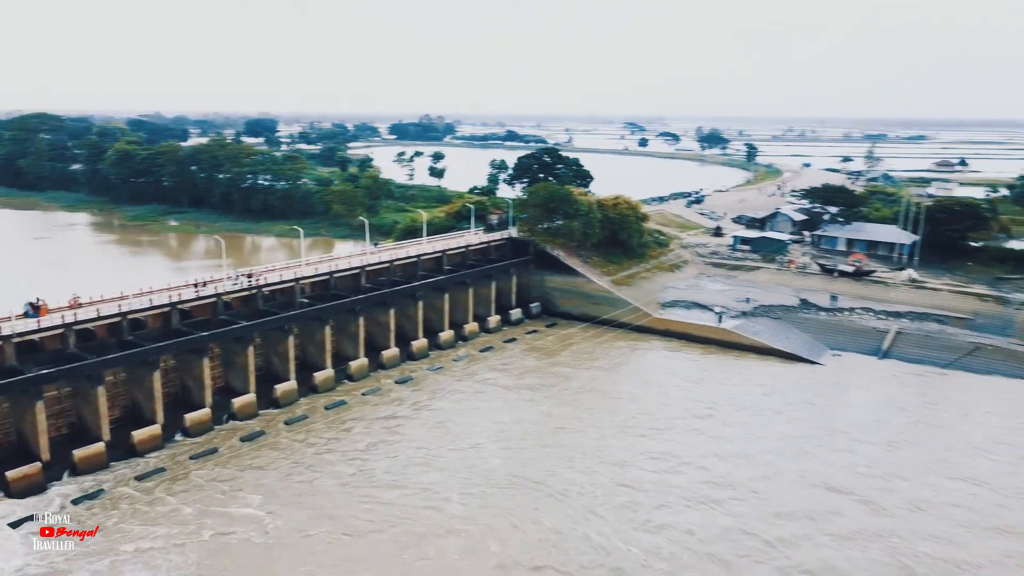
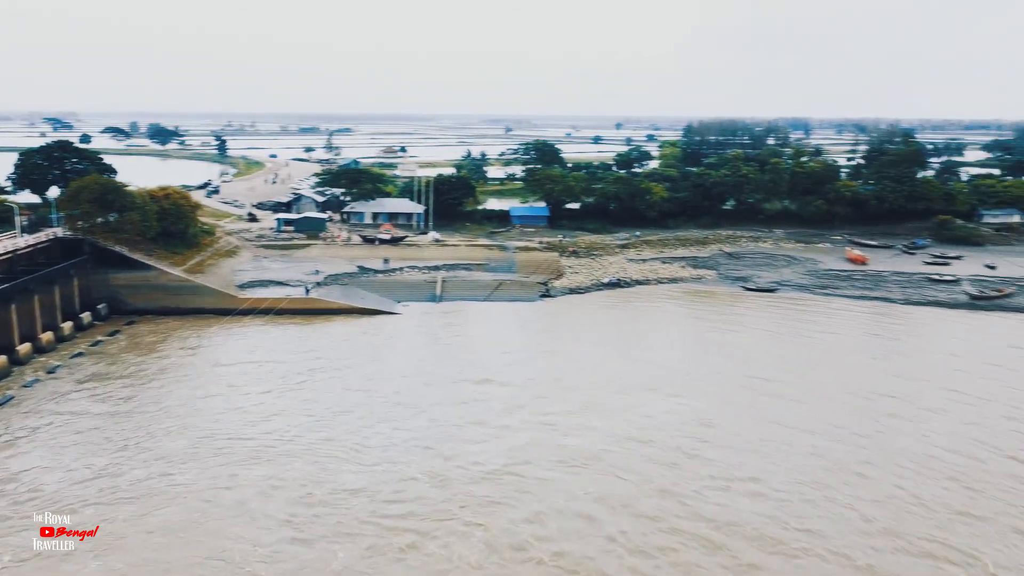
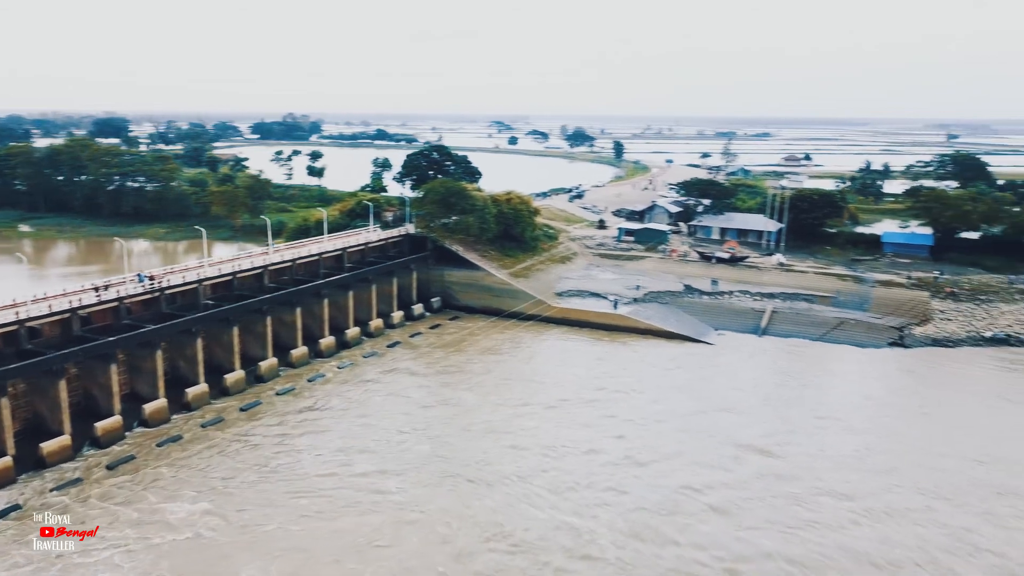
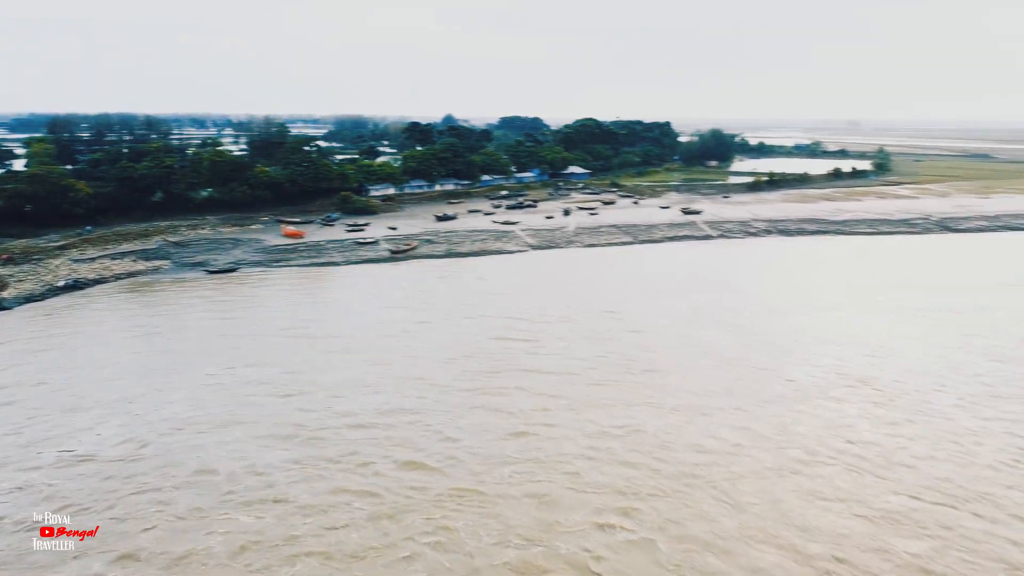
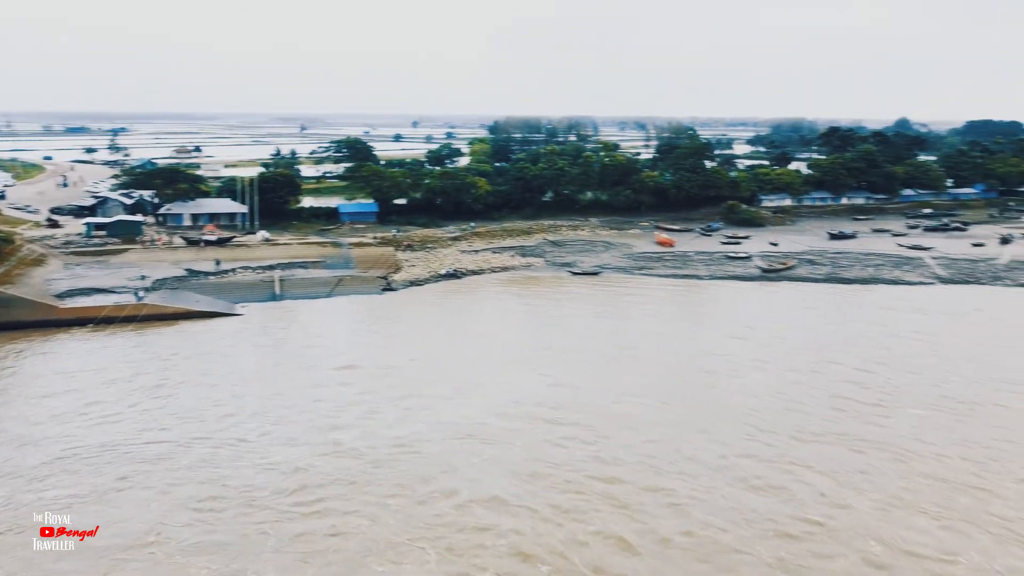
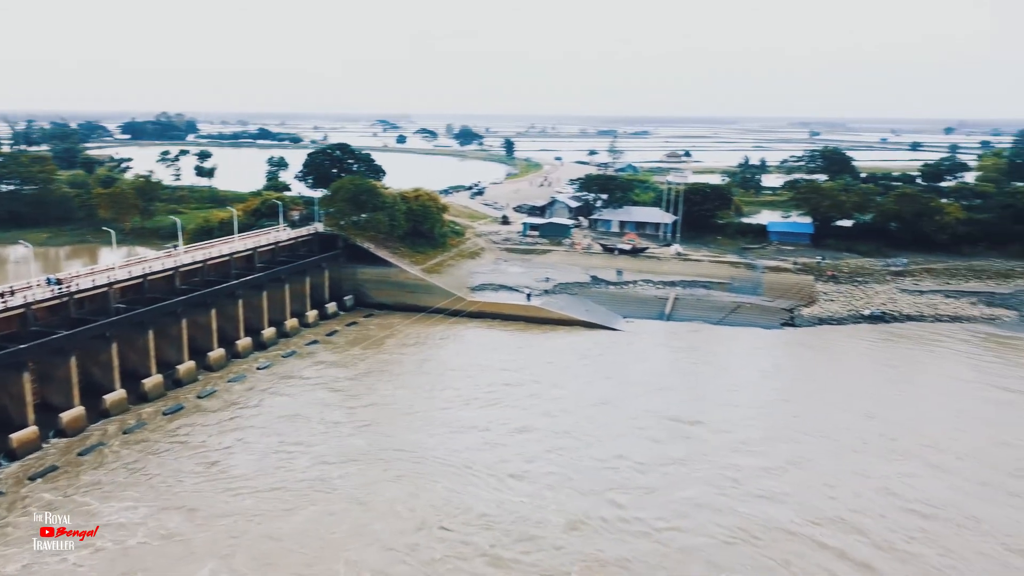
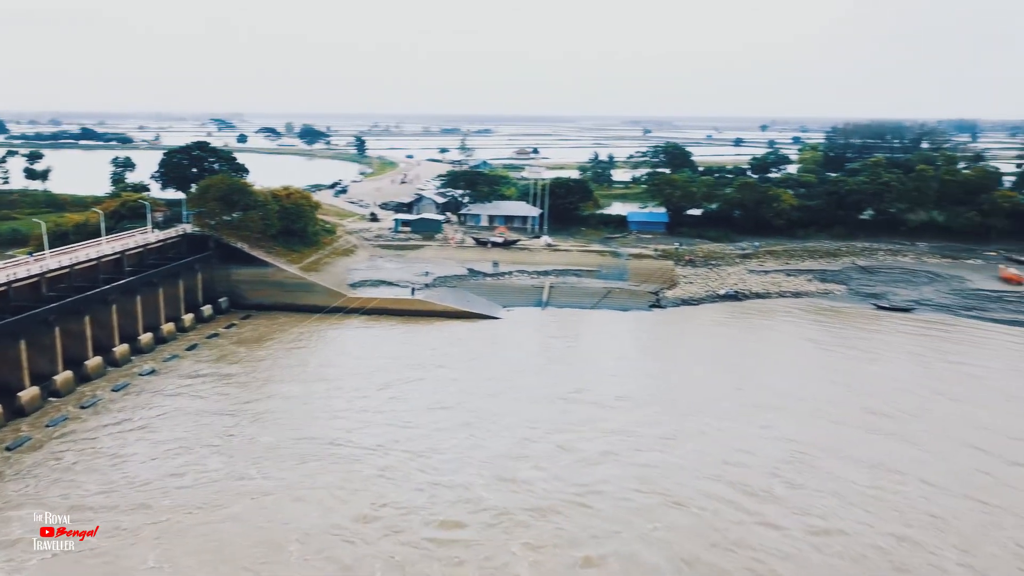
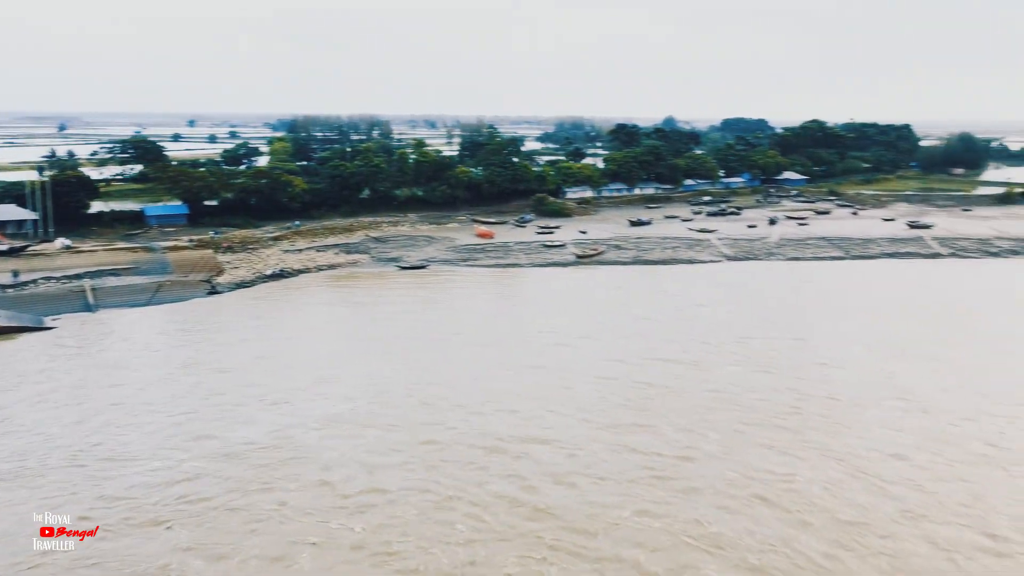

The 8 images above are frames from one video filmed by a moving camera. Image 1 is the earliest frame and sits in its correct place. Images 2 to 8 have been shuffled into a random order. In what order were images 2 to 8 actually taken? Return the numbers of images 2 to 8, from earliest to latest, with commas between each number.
3, 6, 7, 2, 5, 8, 4
